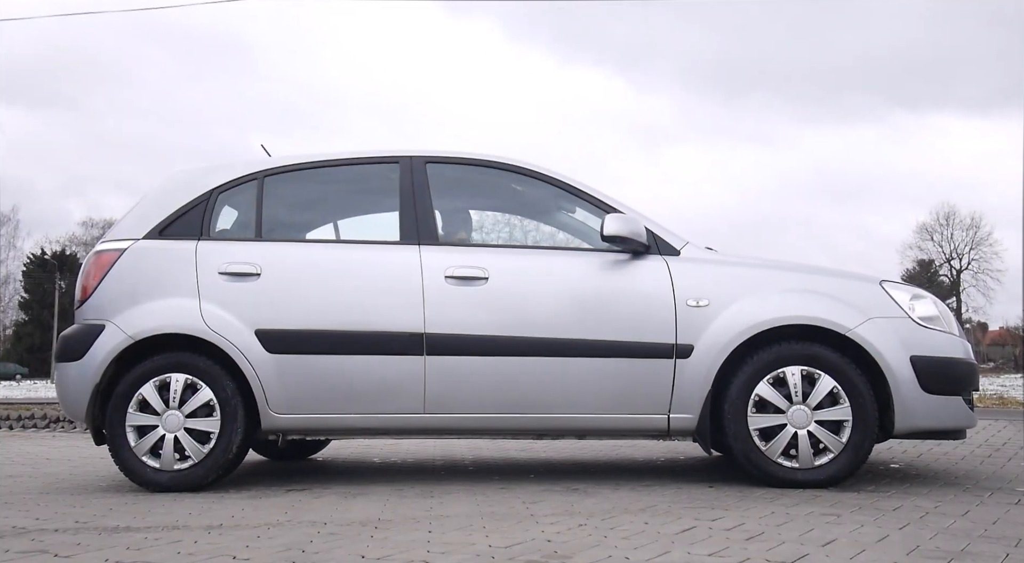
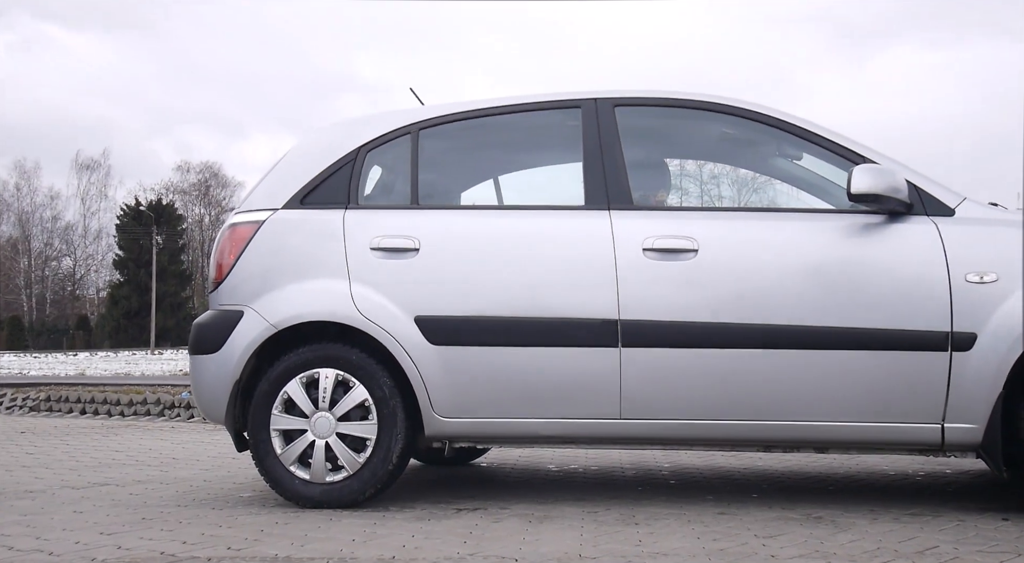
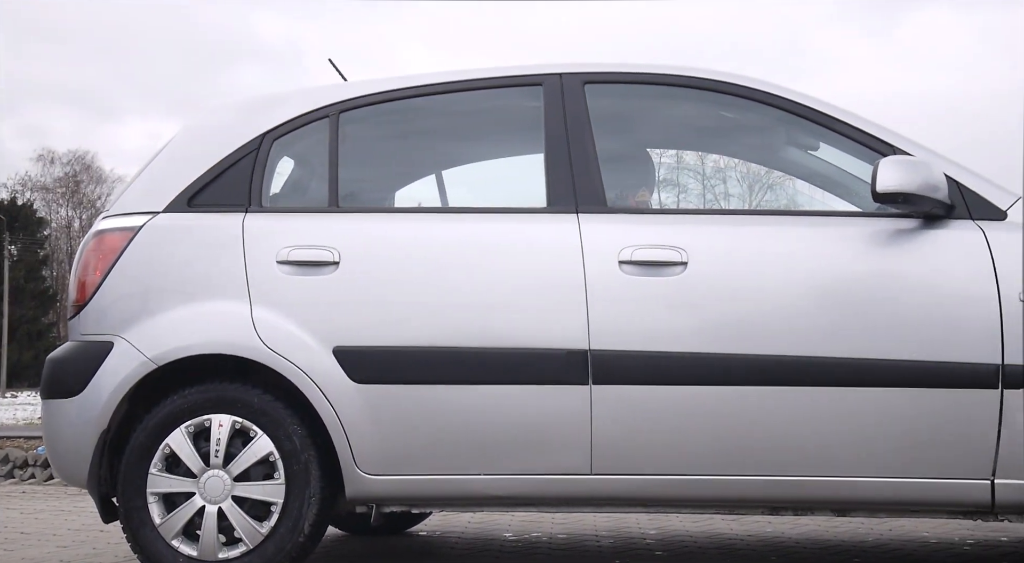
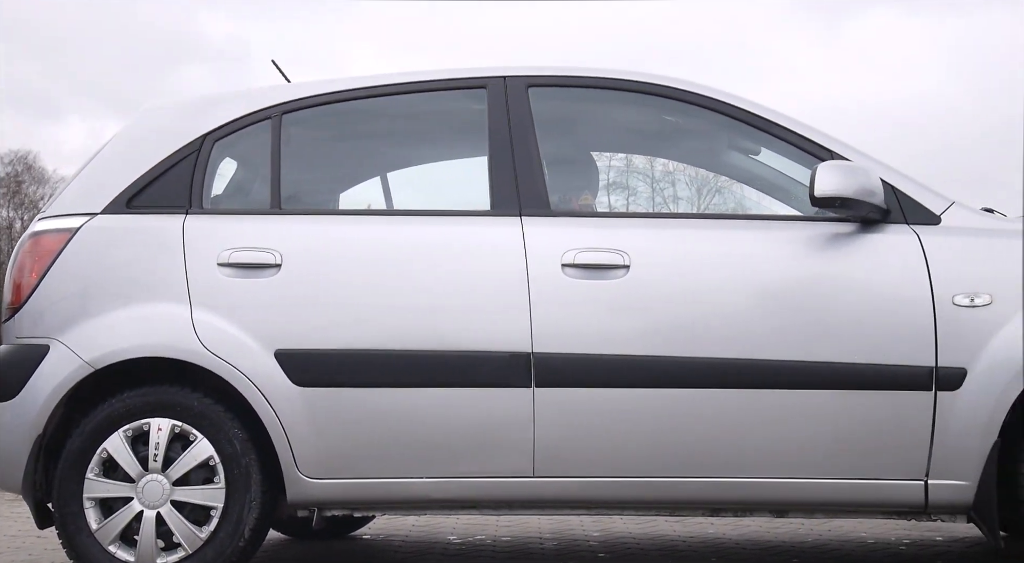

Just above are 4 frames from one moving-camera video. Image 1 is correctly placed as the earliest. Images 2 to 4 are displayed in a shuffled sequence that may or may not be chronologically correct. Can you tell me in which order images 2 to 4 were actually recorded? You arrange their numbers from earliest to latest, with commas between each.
2, 3, 4
